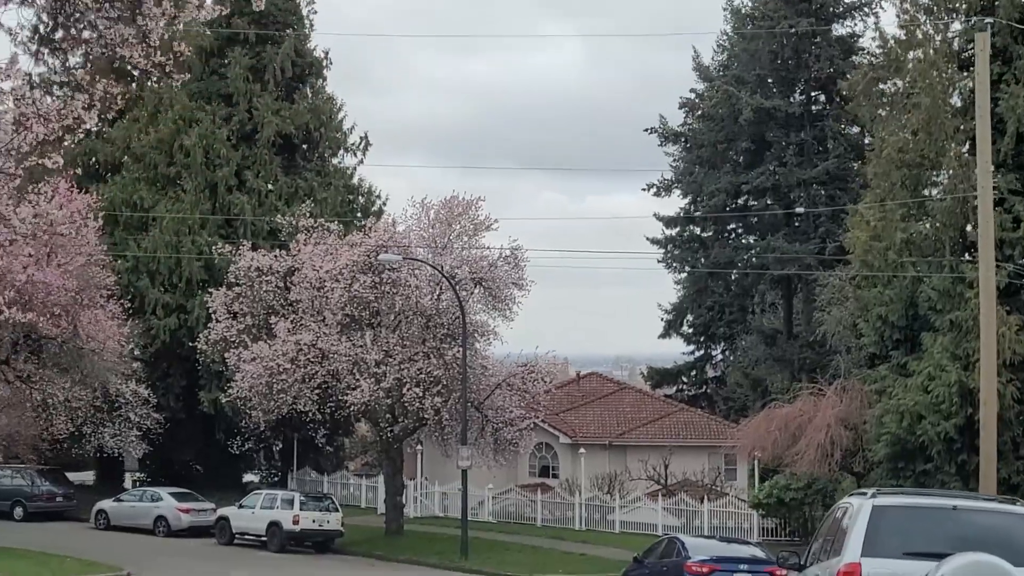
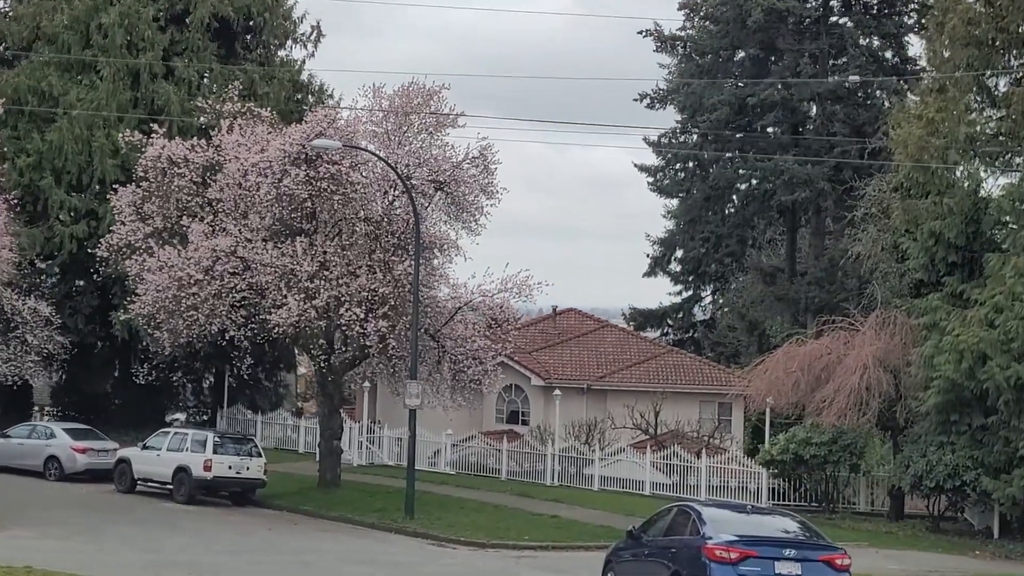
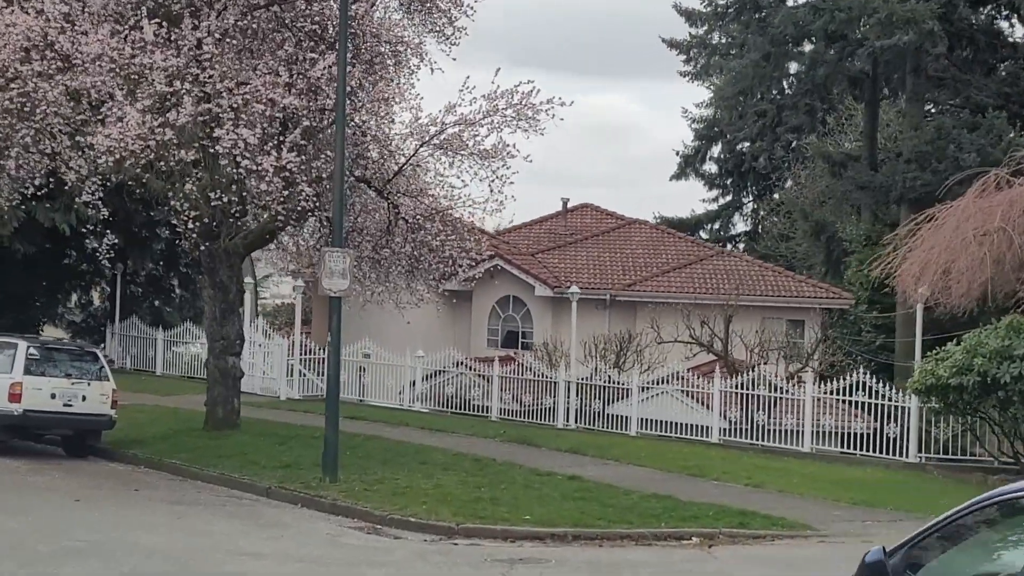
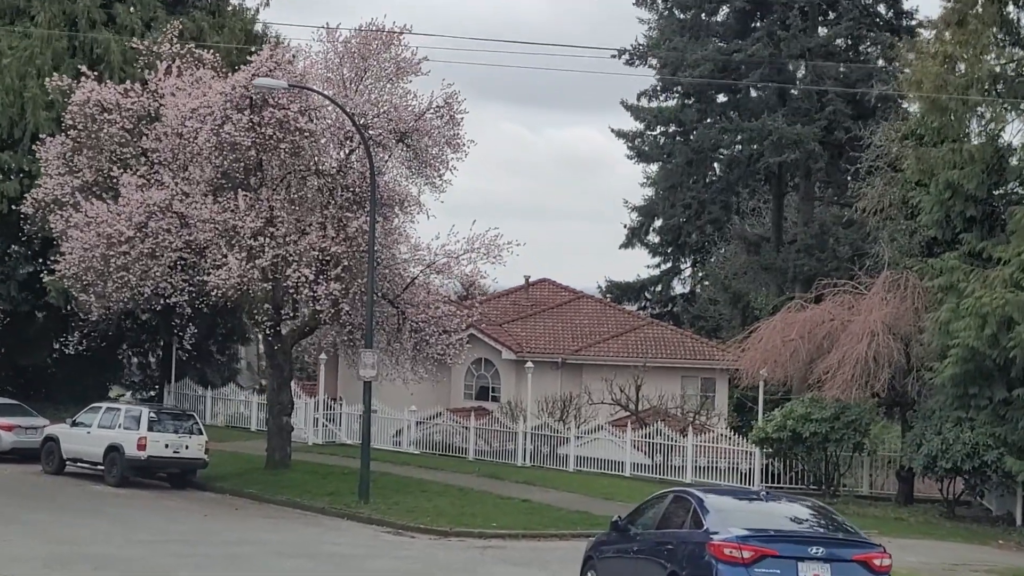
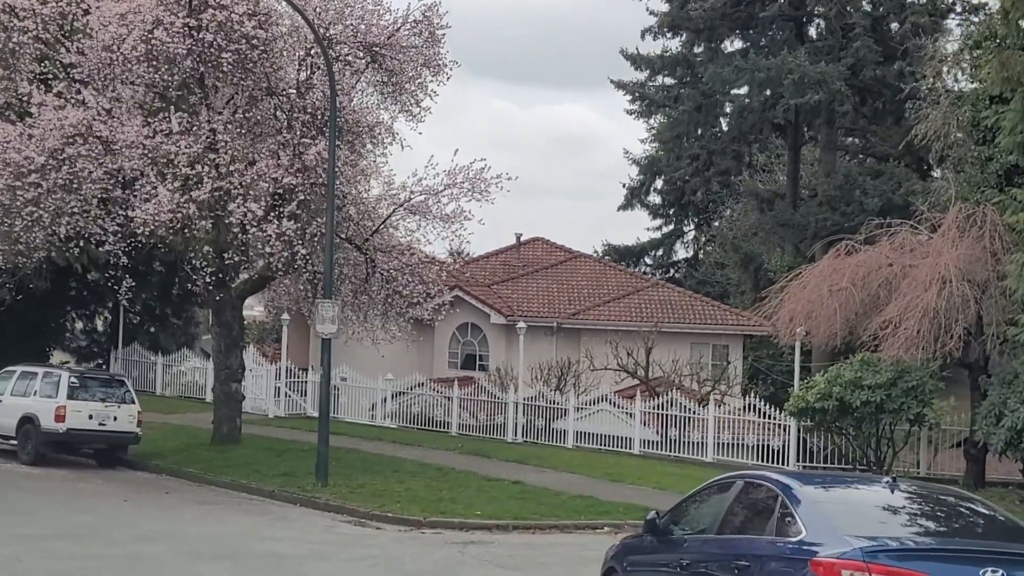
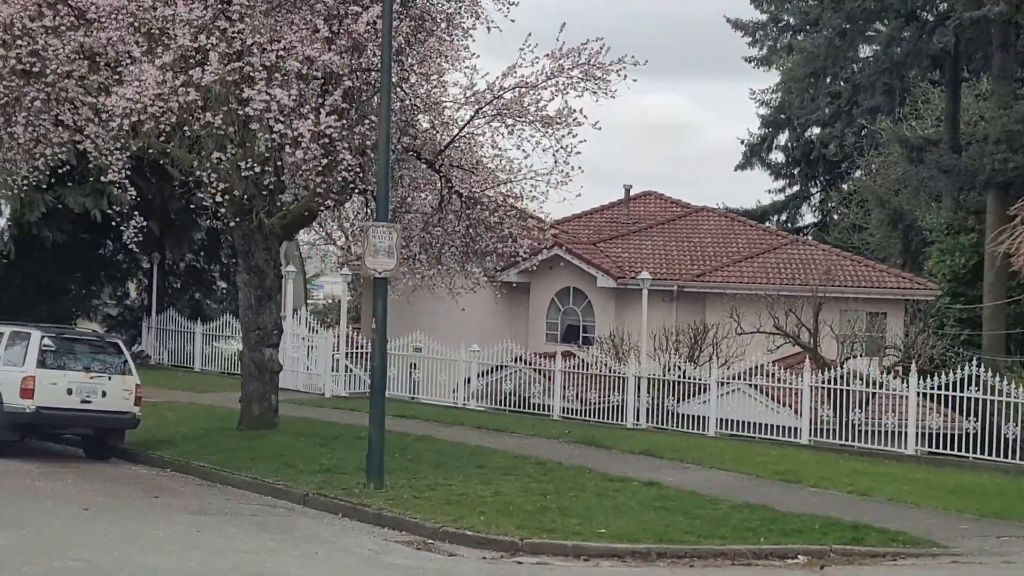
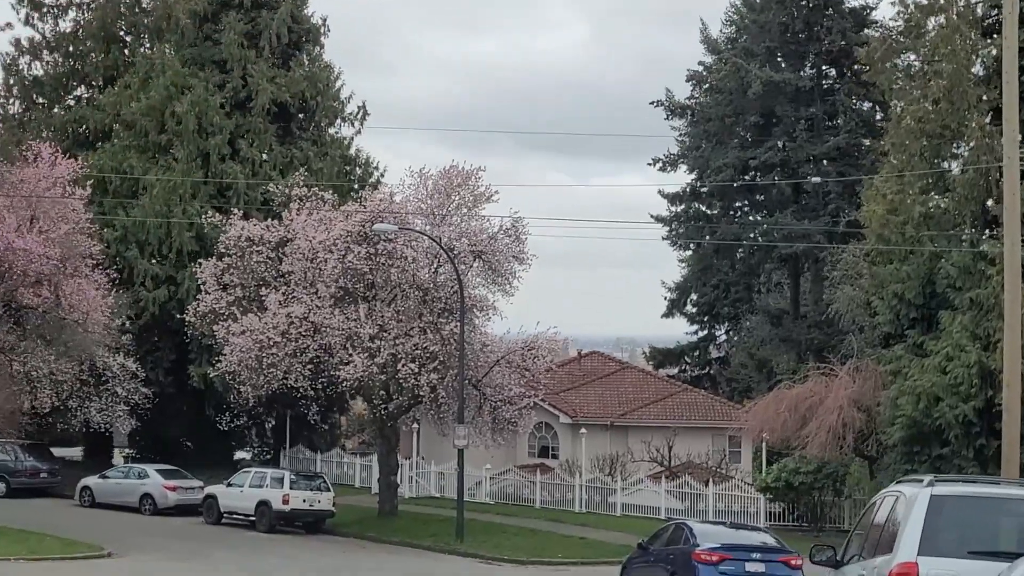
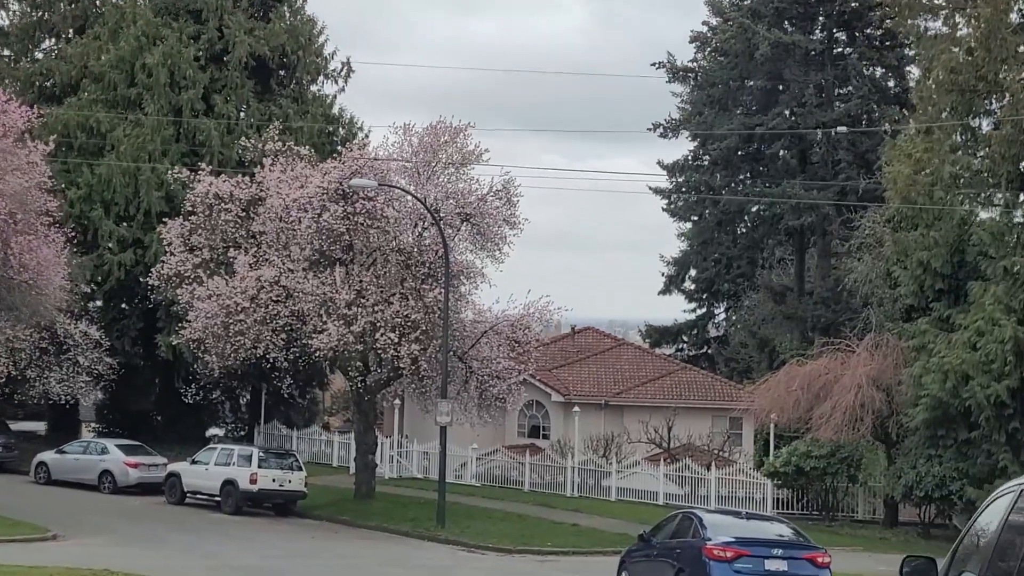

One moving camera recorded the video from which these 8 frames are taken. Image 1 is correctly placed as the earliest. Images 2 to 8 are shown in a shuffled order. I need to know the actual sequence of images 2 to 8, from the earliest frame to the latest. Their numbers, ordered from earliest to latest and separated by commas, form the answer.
7, 8, 2, 4, 5, 3, 6
